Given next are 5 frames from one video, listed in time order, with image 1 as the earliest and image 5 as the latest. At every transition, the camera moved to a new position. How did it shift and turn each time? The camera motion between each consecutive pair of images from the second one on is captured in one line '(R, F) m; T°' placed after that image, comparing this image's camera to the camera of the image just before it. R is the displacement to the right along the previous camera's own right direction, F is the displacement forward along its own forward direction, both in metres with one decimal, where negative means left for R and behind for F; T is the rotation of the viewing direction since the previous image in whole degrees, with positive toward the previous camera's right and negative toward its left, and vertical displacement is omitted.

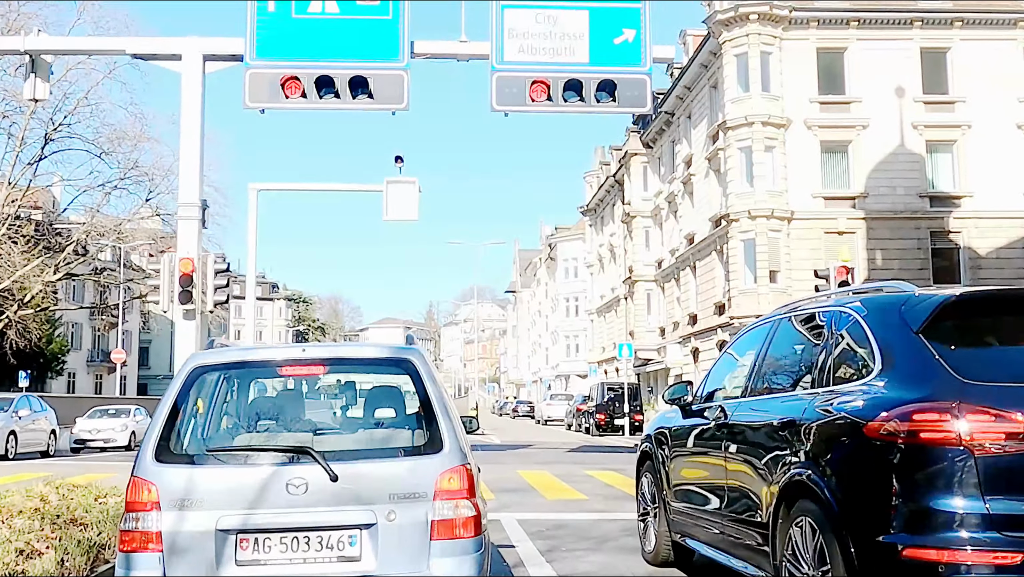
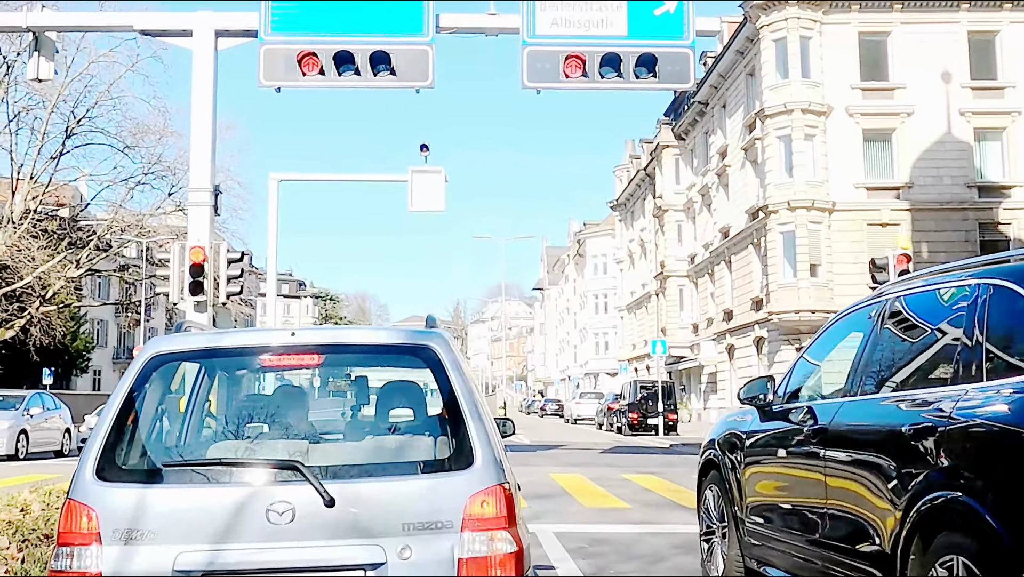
(-0.1, +1.1) m; -1°
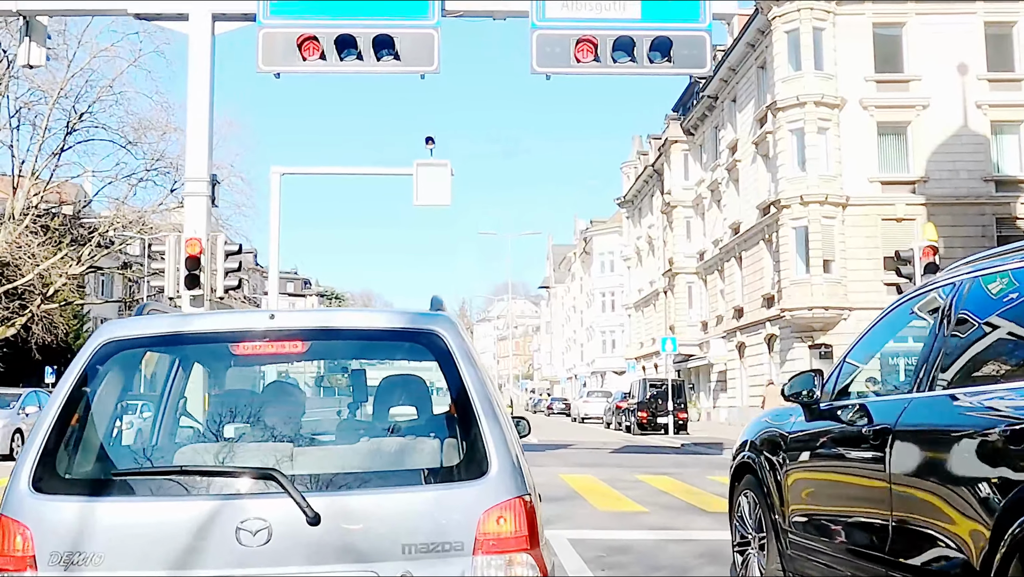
(0.0, +0.6) m; 0°
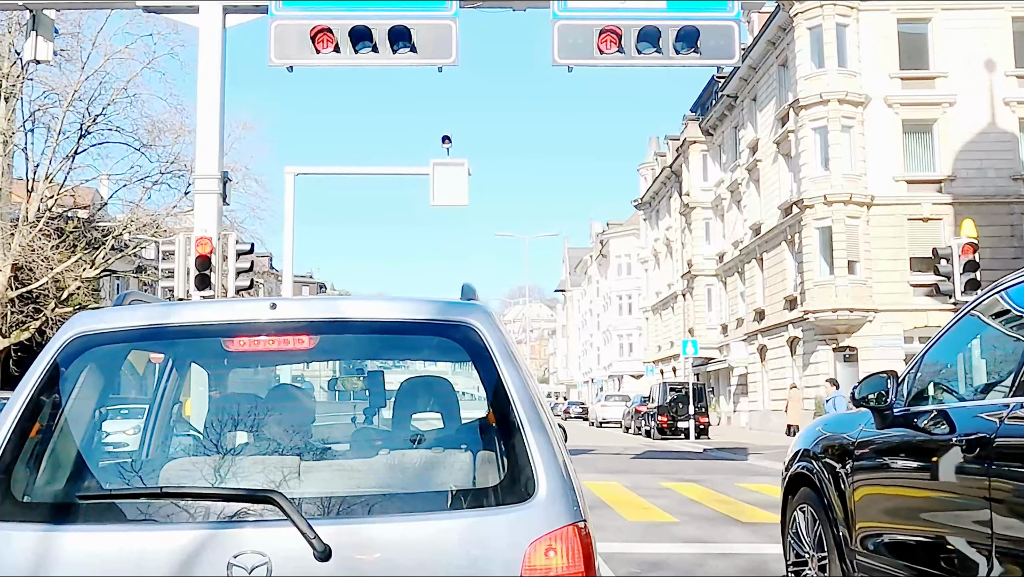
(-0.1, +0.5) m; -1°
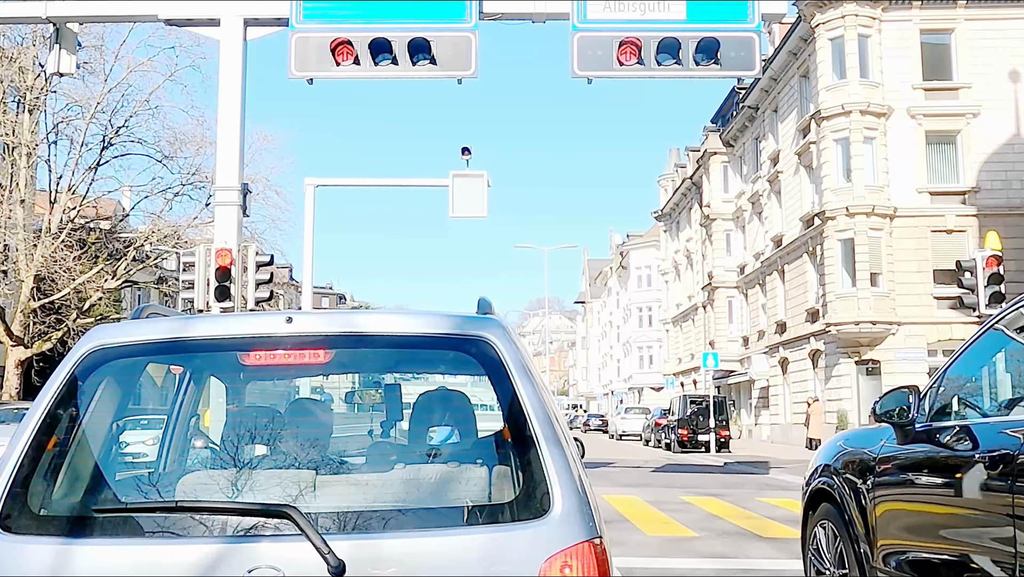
(0.0, 0.0) m; -1°
